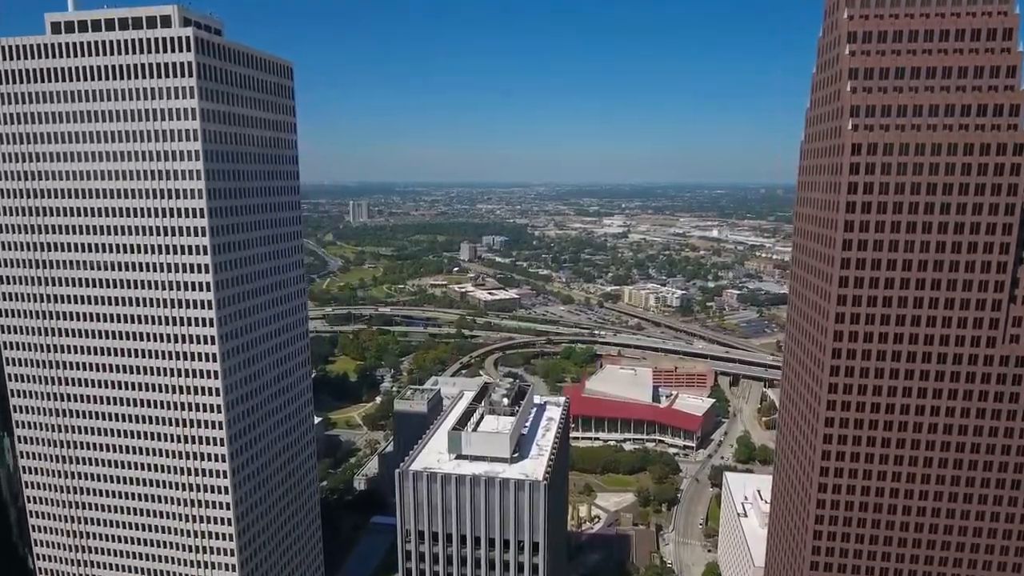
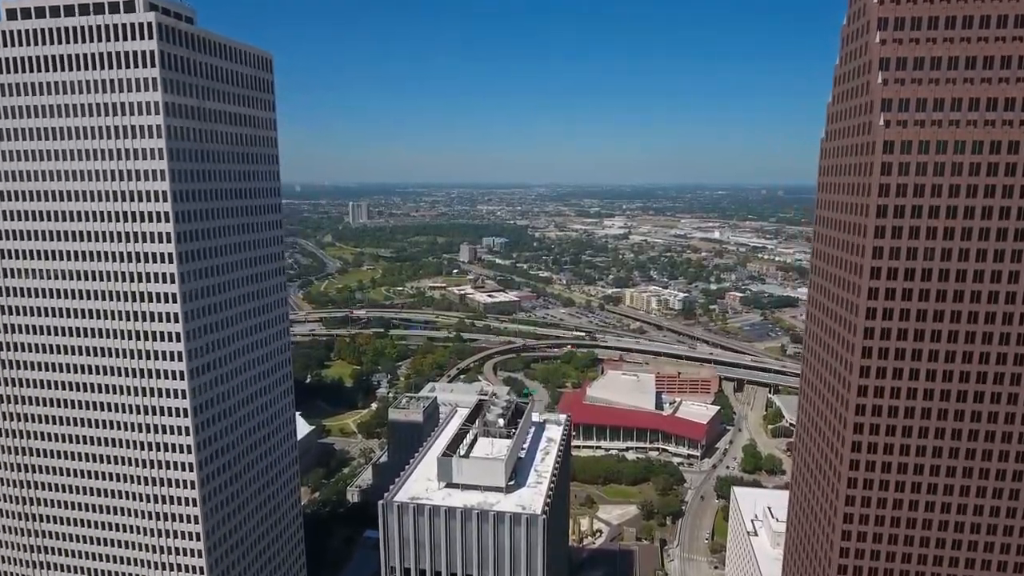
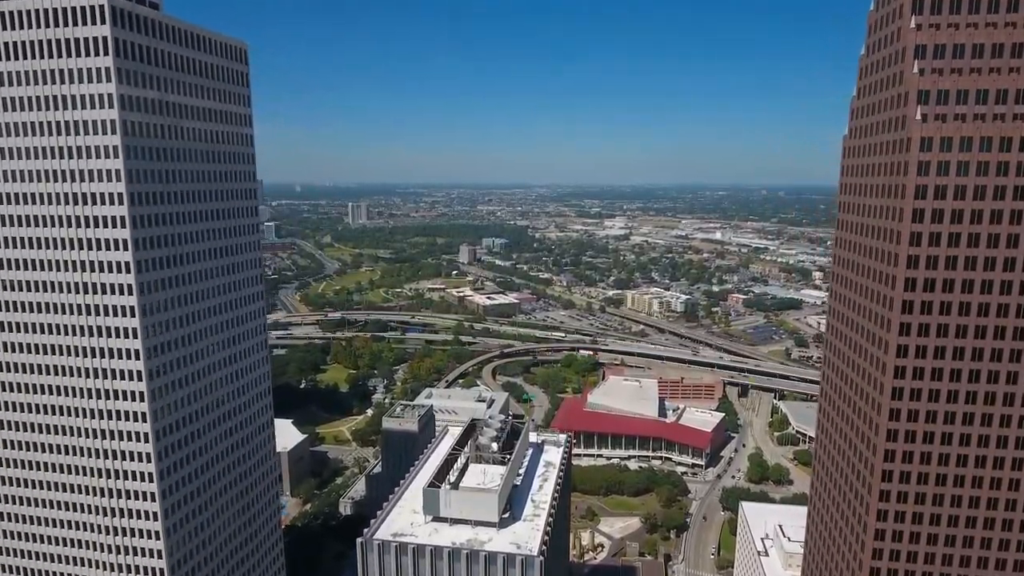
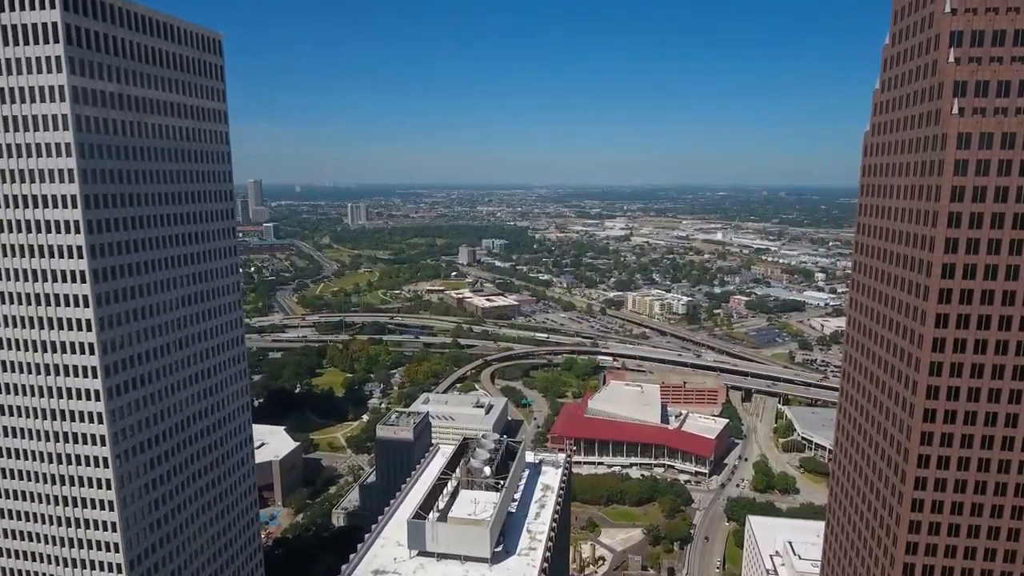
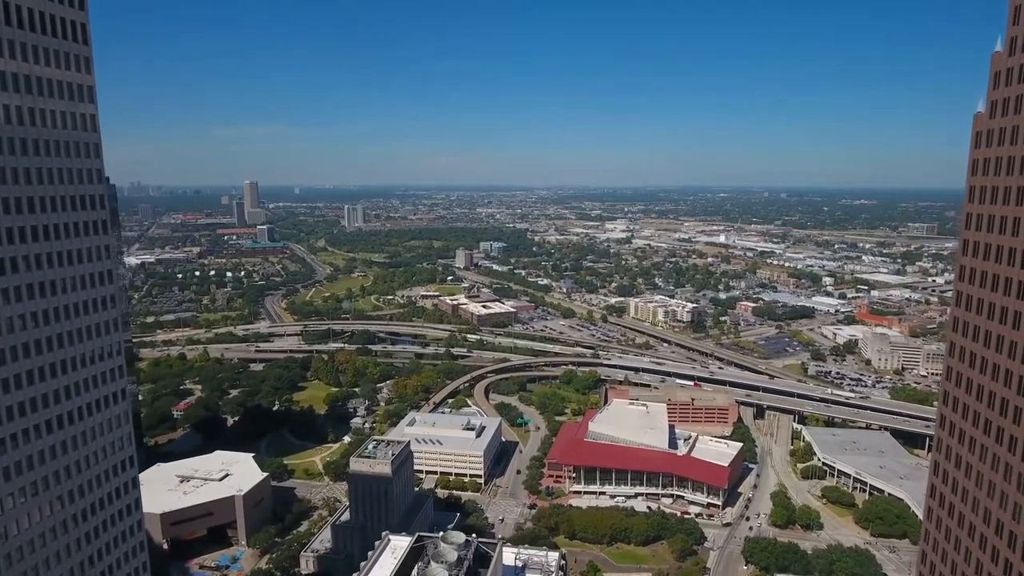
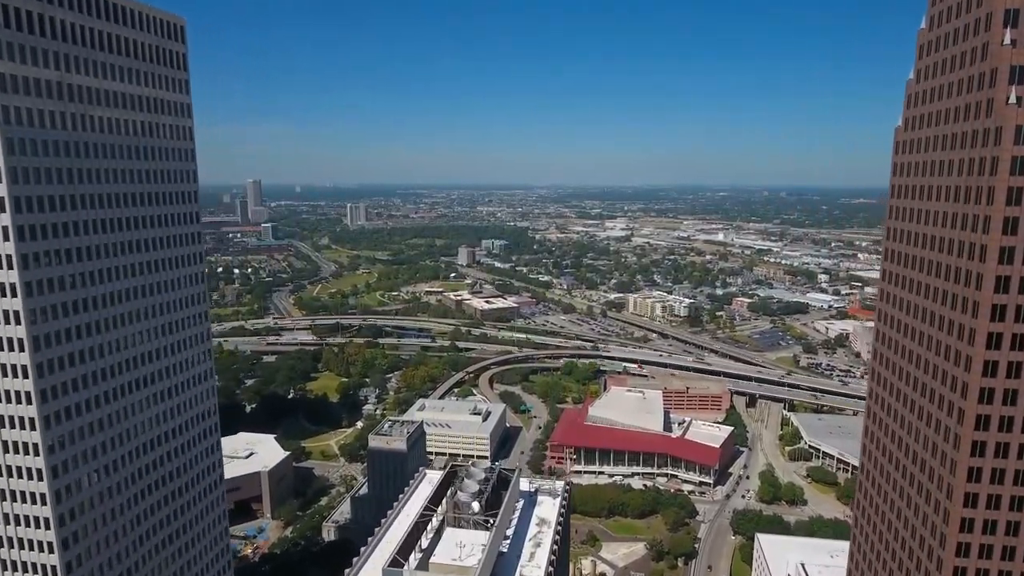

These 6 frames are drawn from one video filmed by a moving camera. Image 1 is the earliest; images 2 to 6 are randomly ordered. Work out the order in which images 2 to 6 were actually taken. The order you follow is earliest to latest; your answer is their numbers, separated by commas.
2, 3, 4, 6, 5
